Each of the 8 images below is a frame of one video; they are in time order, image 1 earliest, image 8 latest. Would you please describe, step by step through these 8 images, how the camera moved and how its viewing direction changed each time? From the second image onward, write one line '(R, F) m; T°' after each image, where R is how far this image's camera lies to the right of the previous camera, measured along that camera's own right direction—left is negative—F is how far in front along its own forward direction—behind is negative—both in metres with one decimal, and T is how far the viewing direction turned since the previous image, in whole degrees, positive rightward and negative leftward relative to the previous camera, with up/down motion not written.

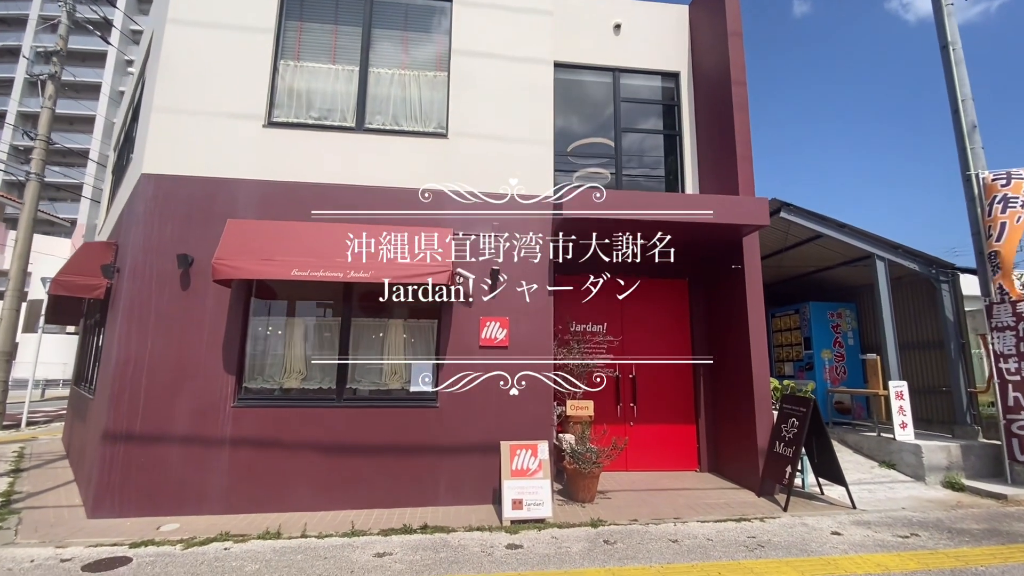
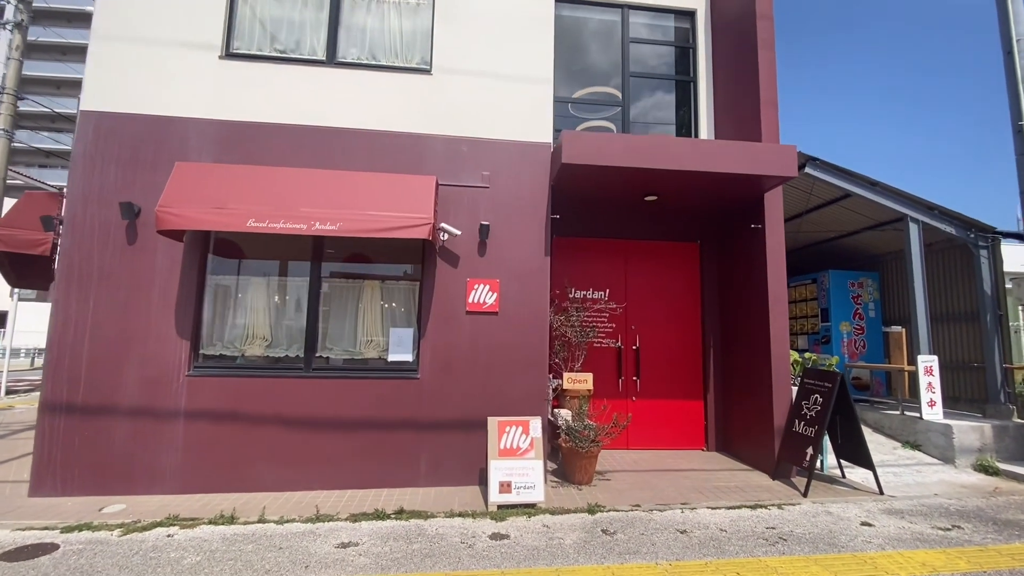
(+0.1, +0.7) m; 0°
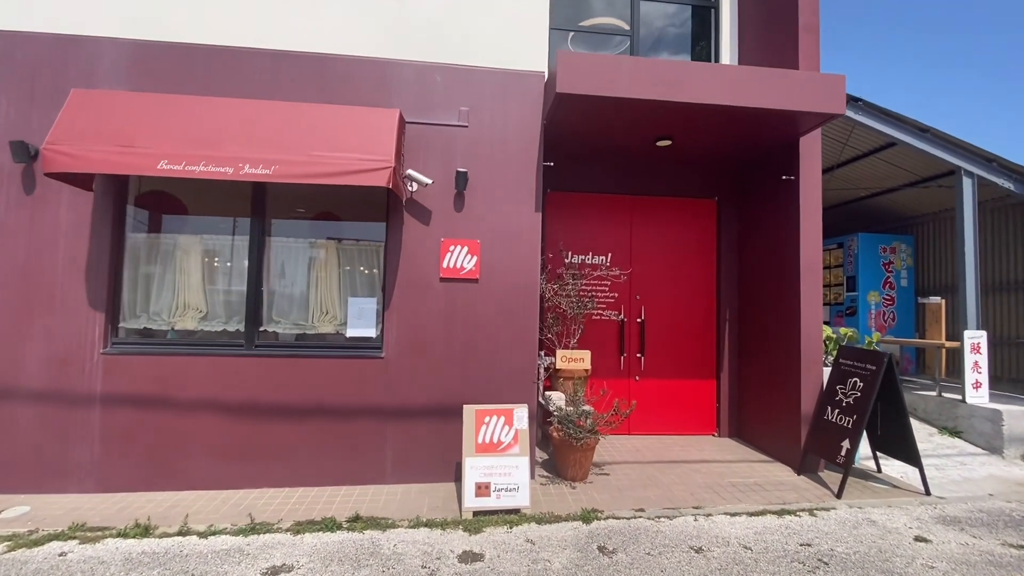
(+0.2, +0.9) m; 0°
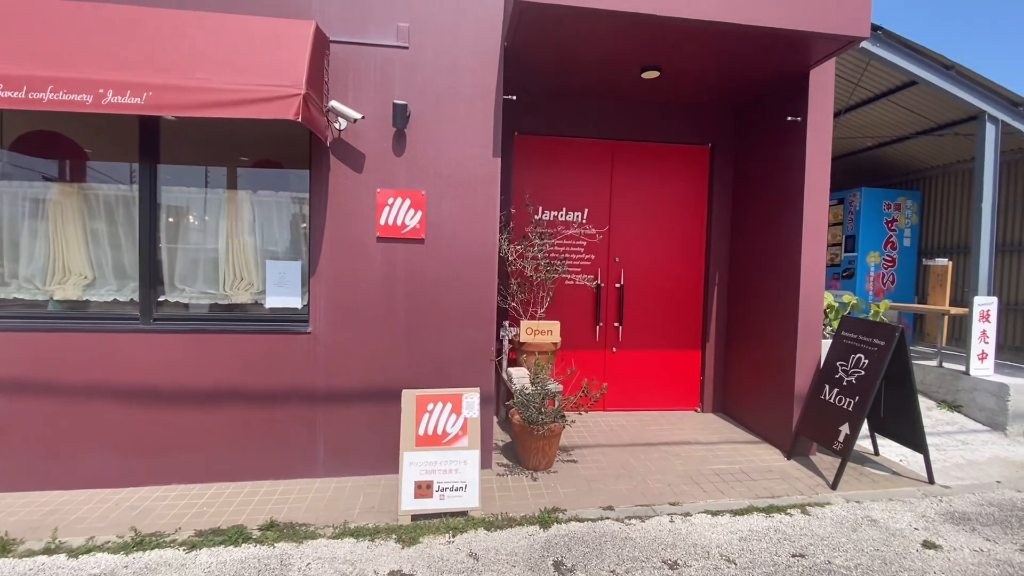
(+0.3, +0.7) m; +1°
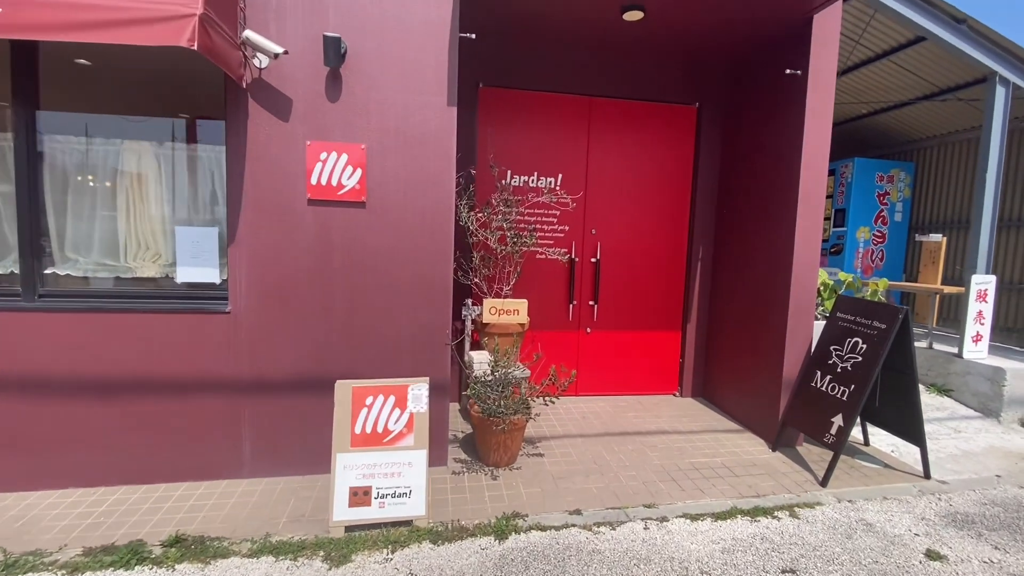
(+0.2, +0.5) m; +2°
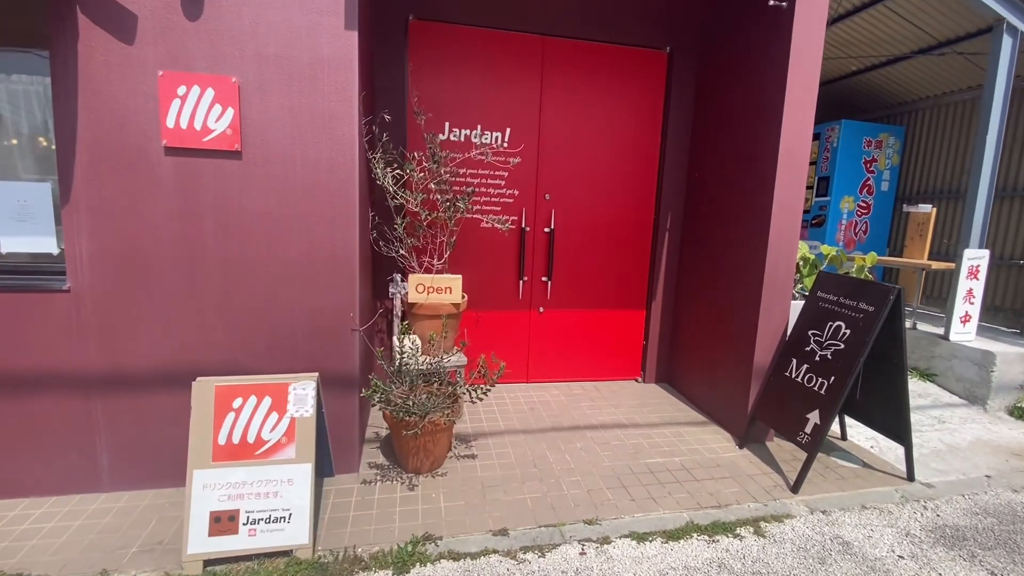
(+0.4, +0.6) m; +2°
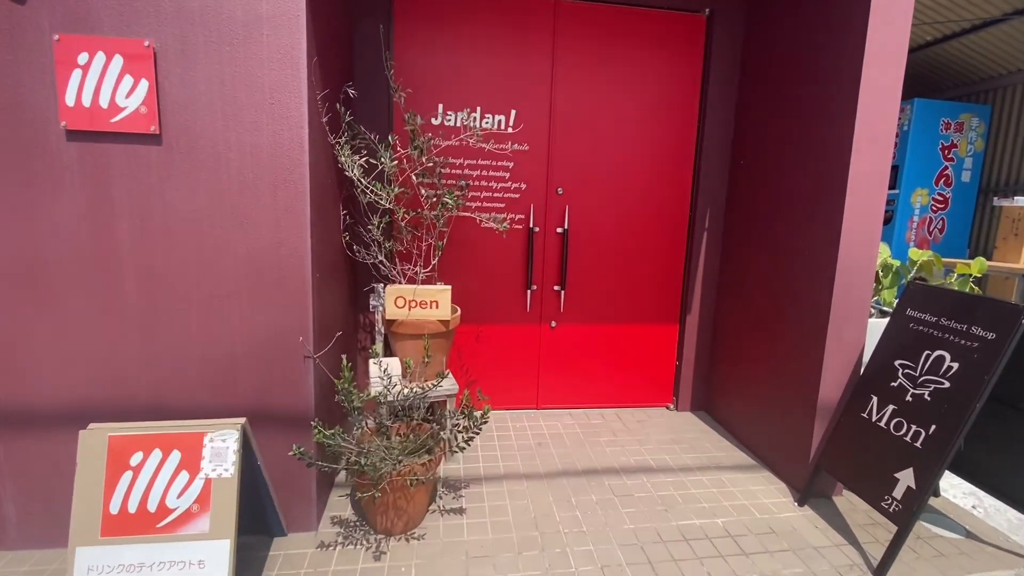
(+0.2, +0.6) m; -4°
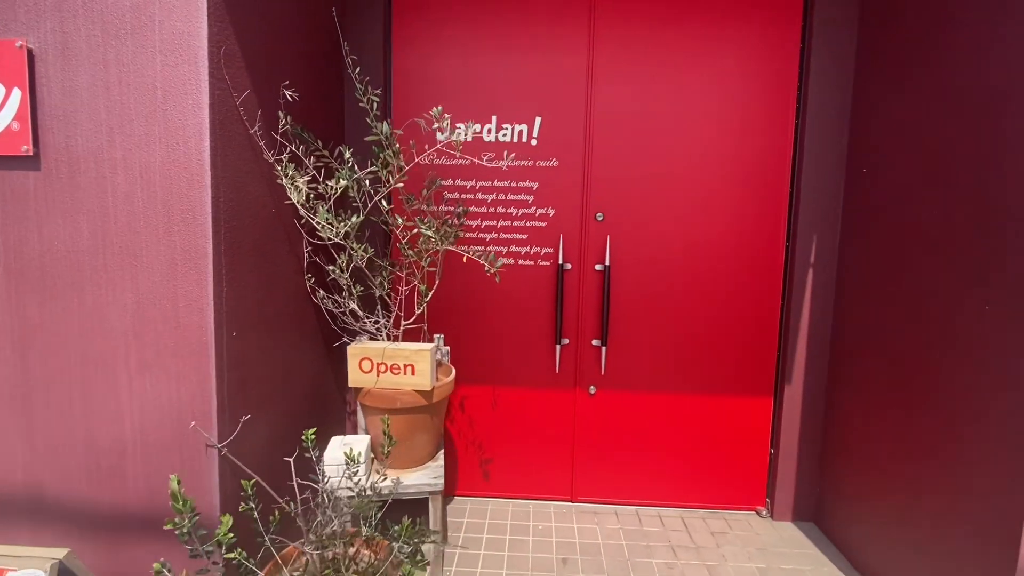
(+0.4, +0.8) m; -11°
